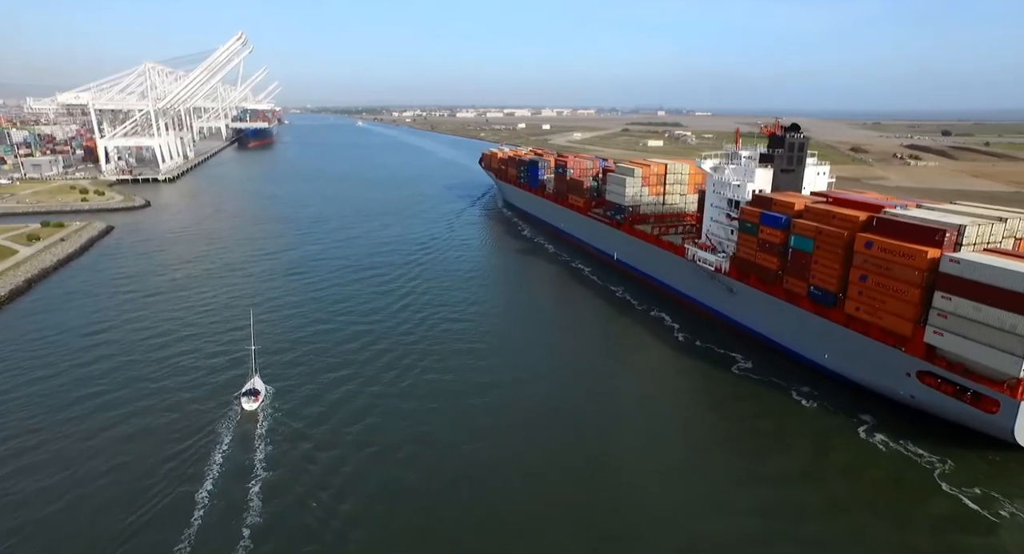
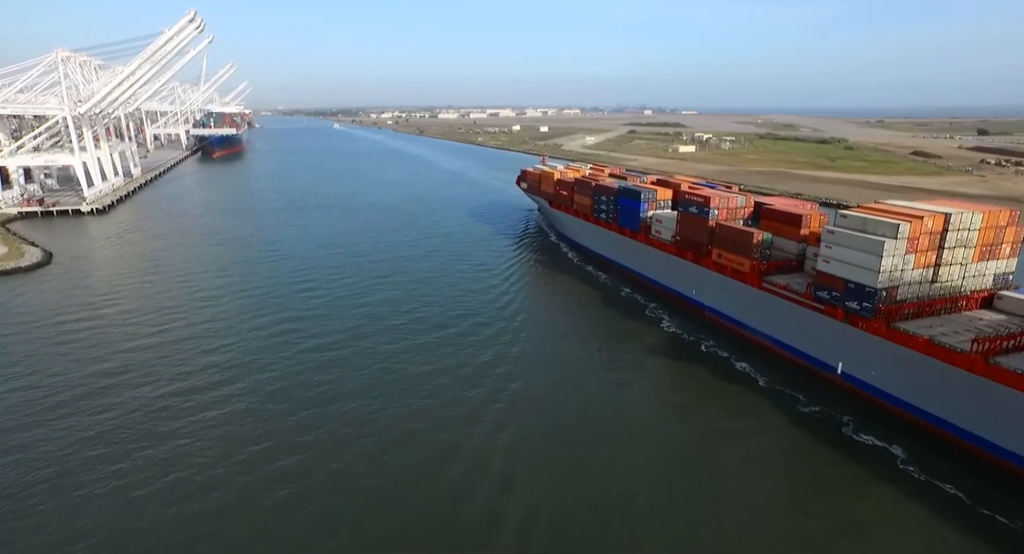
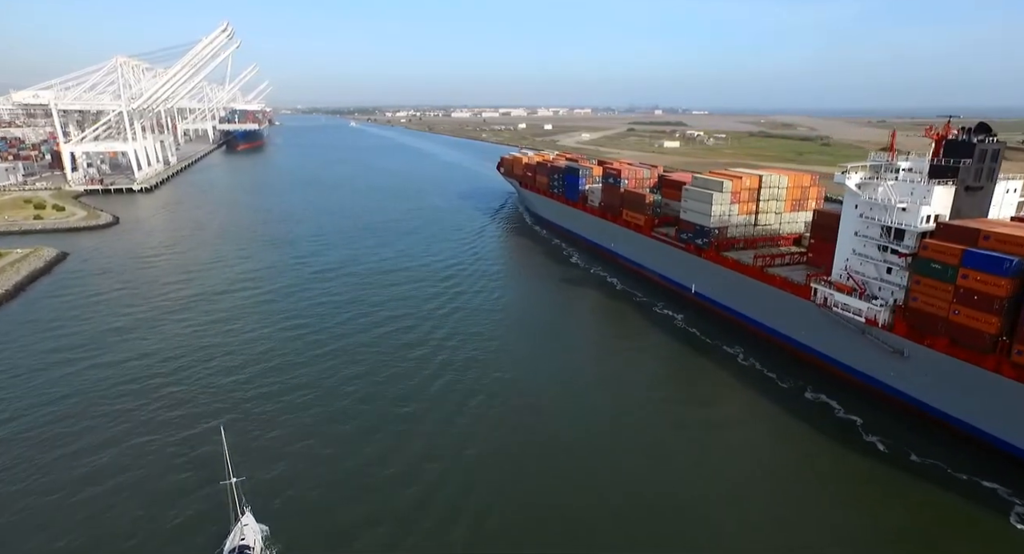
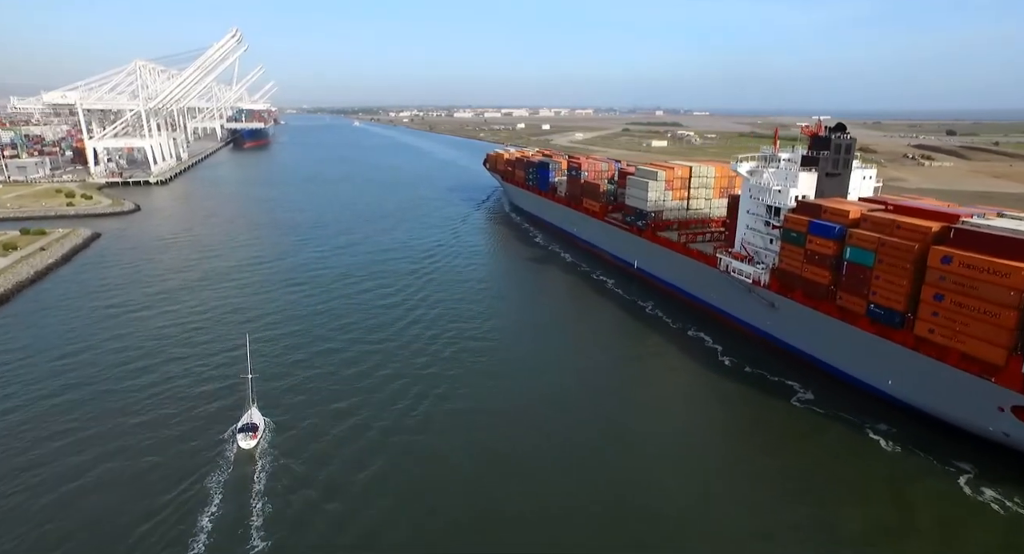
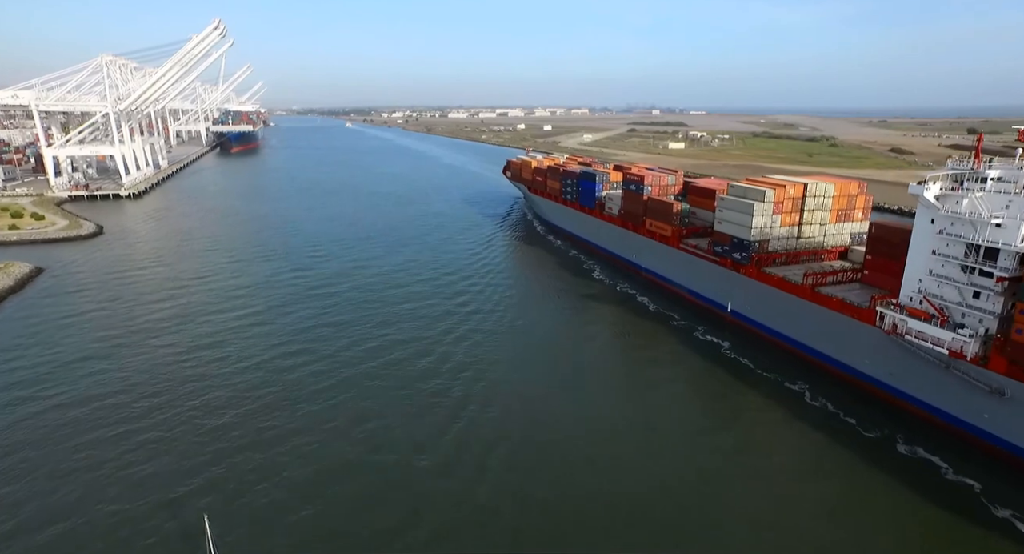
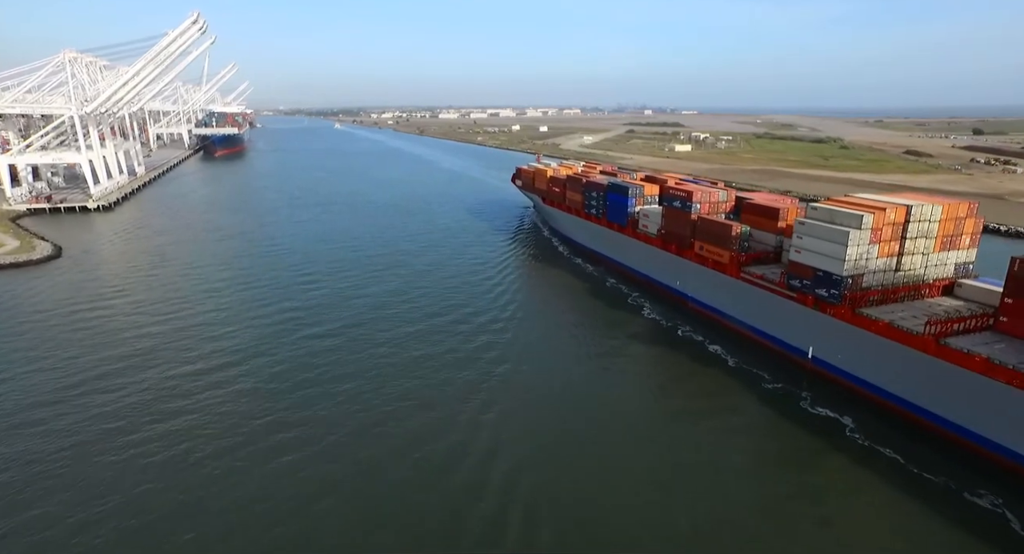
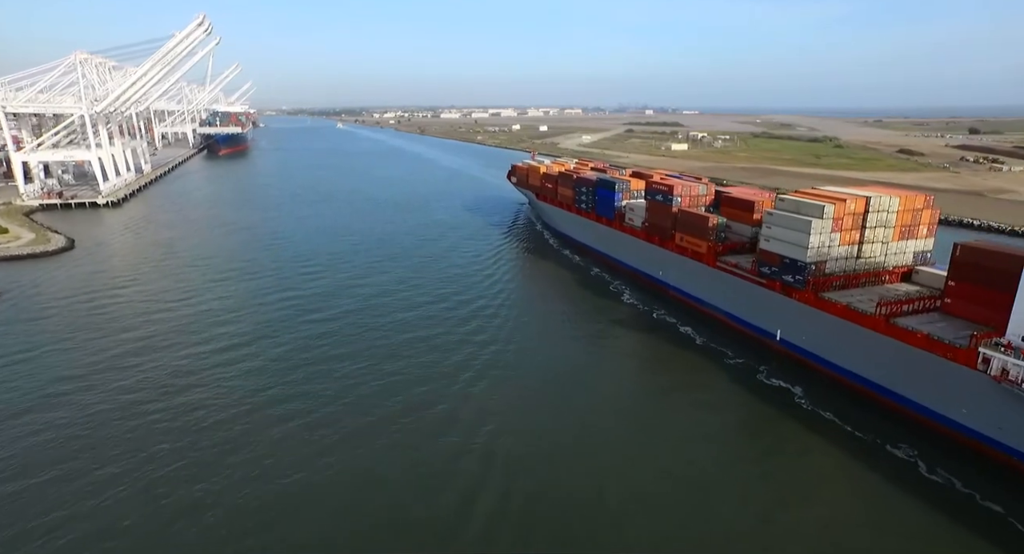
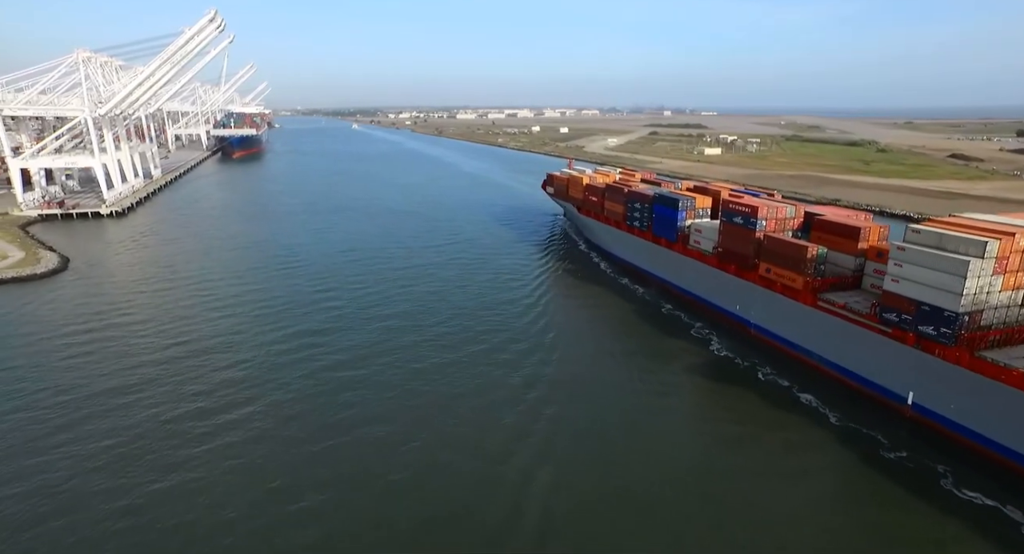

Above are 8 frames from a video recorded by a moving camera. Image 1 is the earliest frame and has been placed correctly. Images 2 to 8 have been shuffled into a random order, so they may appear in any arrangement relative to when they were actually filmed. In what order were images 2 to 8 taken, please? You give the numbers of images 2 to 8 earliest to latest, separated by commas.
4, 3, 5, 7, 6, 2, 8
